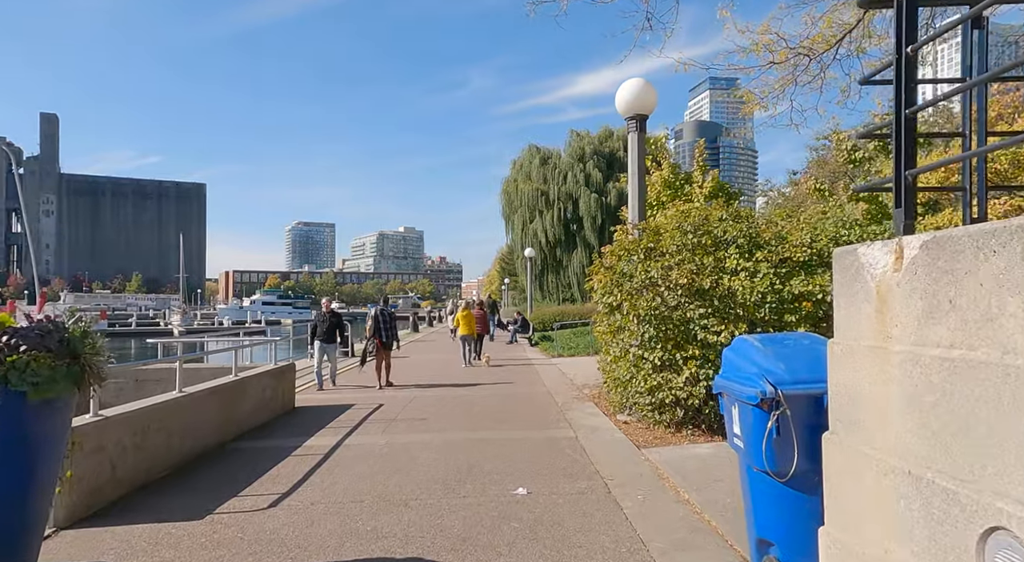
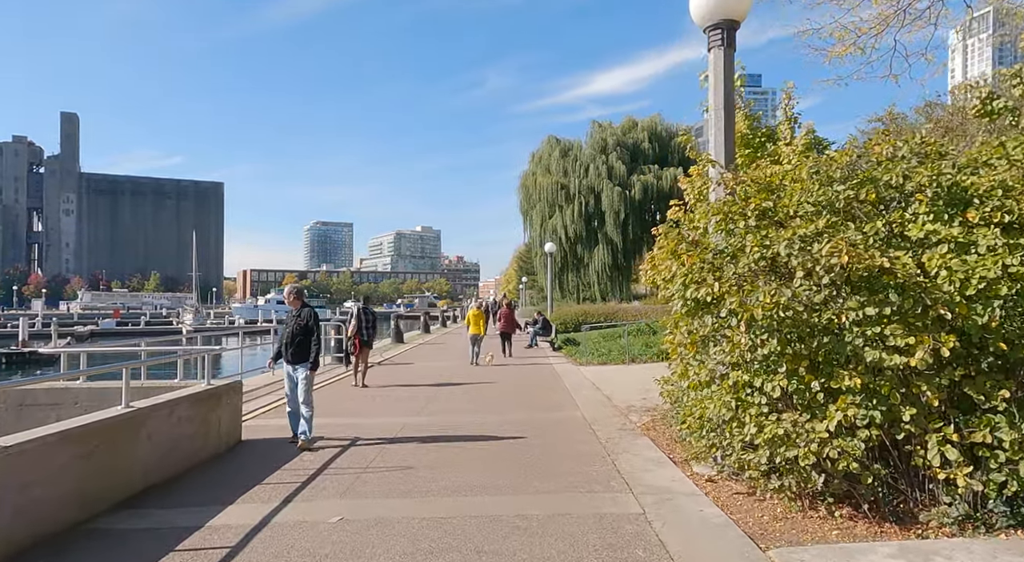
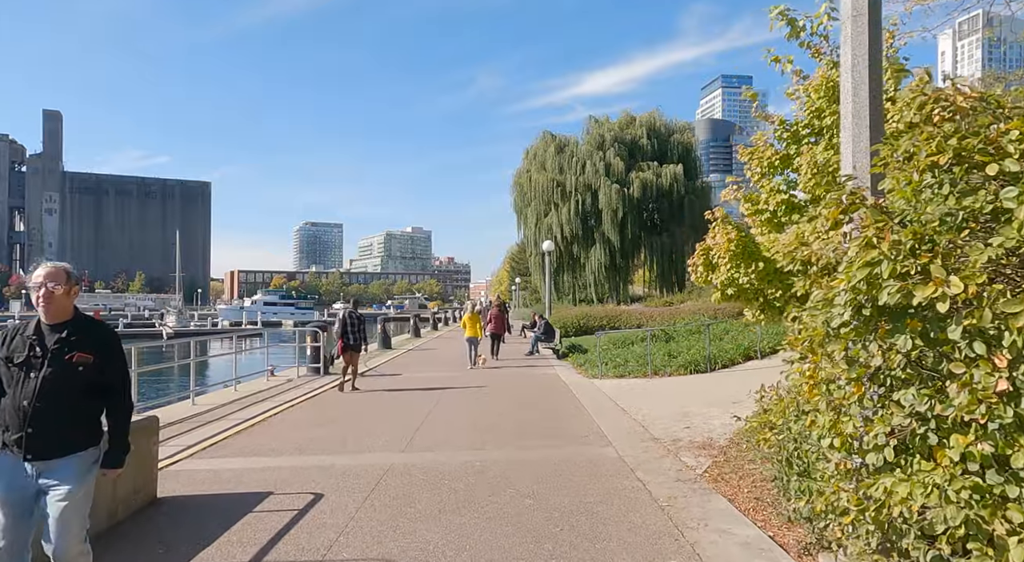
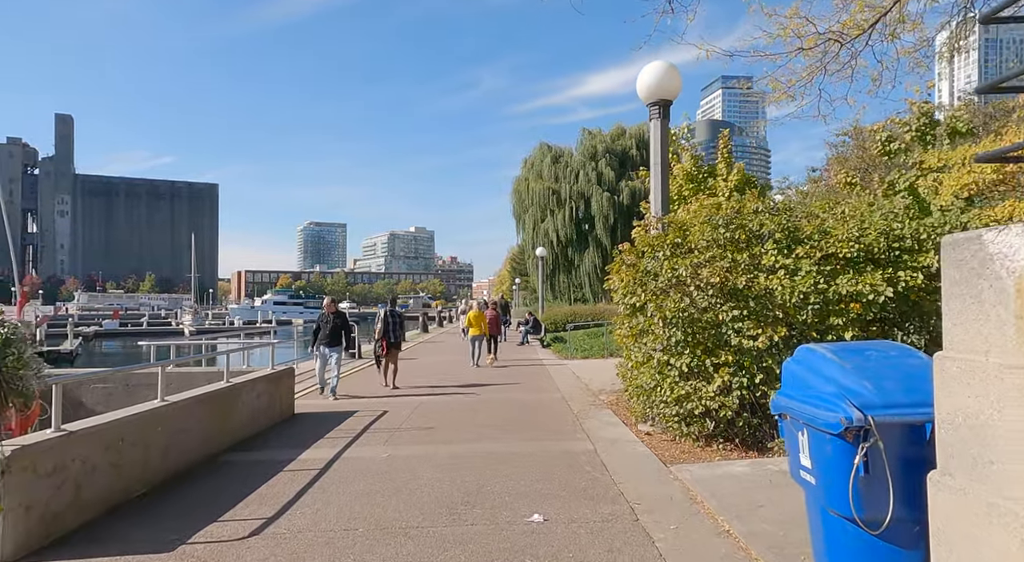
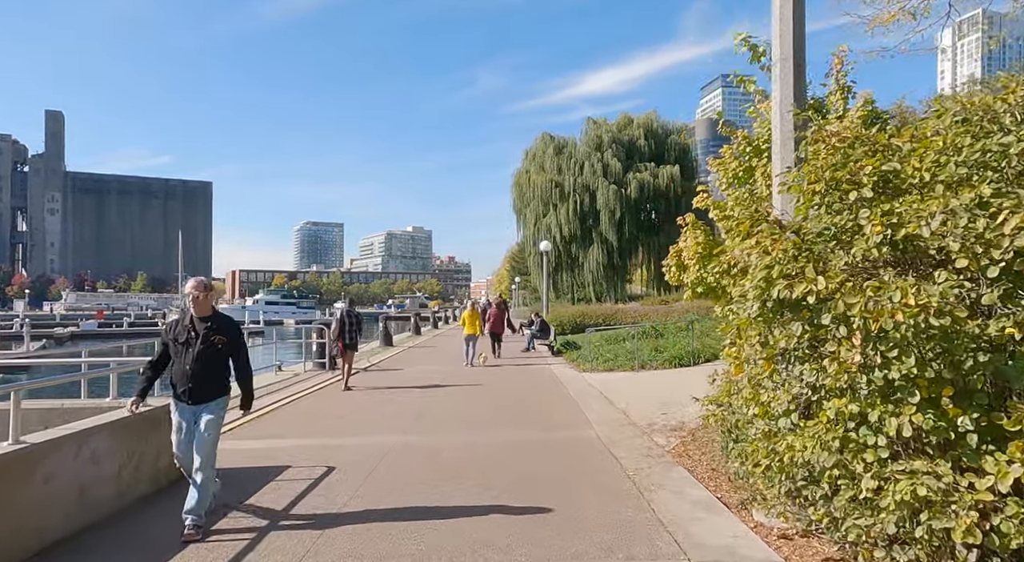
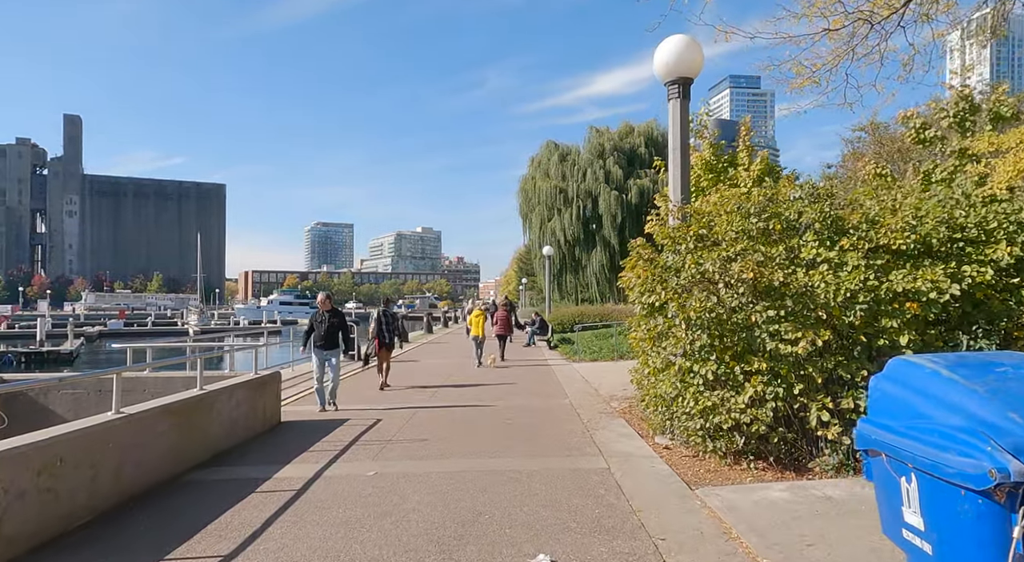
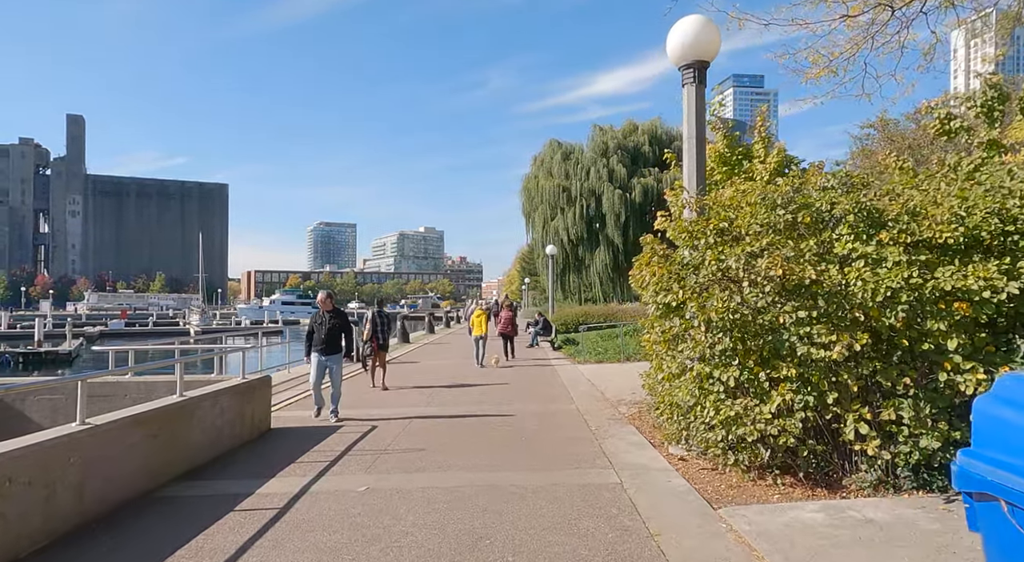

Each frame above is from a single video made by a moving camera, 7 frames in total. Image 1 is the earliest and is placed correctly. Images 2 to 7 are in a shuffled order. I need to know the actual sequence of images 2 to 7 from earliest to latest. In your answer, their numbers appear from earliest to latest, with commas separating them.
4, 6, 7, 2, 5, 3
